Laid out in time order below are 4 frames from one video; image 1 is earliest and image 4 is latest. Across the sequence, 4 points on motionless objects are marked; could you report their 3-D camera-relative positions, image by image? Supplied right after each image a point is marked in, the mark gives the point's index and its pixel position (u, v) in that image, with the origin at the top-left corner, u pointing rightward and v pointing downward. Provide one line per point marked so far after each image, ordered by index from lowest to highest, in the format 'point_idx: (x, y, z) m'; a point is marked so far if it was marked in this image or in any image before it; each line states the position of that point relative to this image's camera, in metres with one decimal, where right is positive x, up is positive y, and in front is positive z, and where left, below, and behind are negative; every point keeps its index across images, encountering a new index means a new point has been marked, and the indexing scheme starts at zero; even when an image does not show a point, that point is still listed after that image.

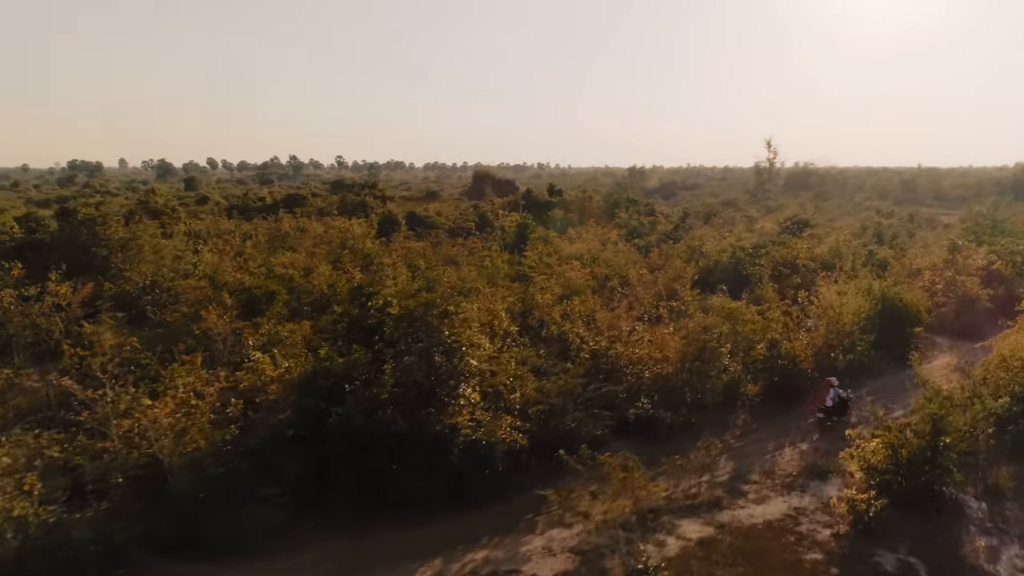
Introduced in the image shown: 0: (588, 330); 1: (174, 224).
0: (+0.8, -0.5, +8.7) m
1: (-8.0, +1.3, +19.8) m
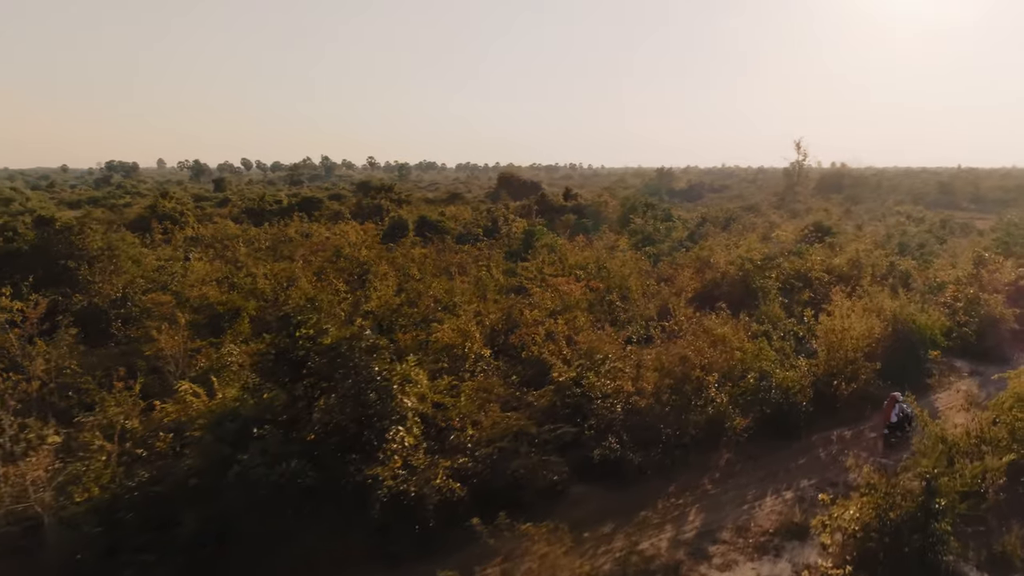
0: (+0.5, -0.6, +8.0) m
1: (-7.8, +1.2, +19.5) m
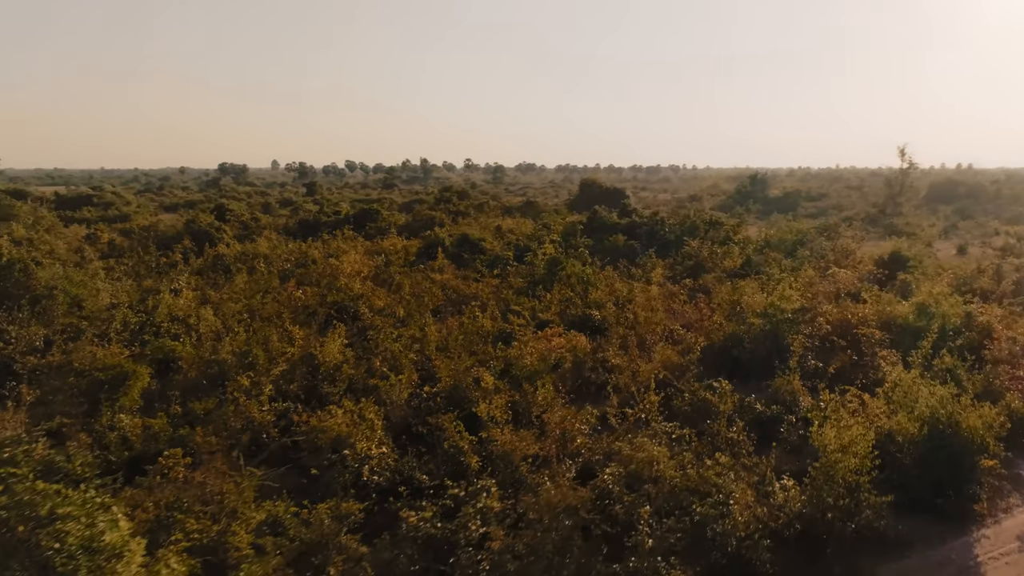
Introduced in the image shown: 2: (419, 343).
0: (-0.2, -1.3, +6.3) m
1: (-7.0, +0.7, +18.8) m
2: (-1.1, -0.7, +10.1) m
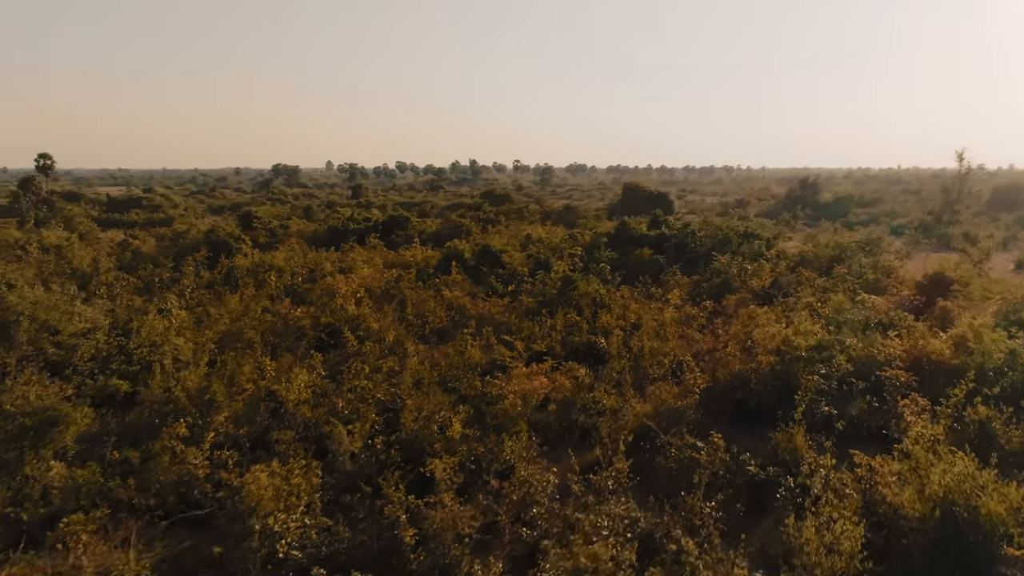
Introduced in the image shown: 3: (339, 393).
0: (-0.6, -1.6, +5.6) m
1: (-6.6, +0.4, +18.4) m
2: (-1.3, -1.0, +9.4) m
3: (-1.8, -1.1, +8.6) m
